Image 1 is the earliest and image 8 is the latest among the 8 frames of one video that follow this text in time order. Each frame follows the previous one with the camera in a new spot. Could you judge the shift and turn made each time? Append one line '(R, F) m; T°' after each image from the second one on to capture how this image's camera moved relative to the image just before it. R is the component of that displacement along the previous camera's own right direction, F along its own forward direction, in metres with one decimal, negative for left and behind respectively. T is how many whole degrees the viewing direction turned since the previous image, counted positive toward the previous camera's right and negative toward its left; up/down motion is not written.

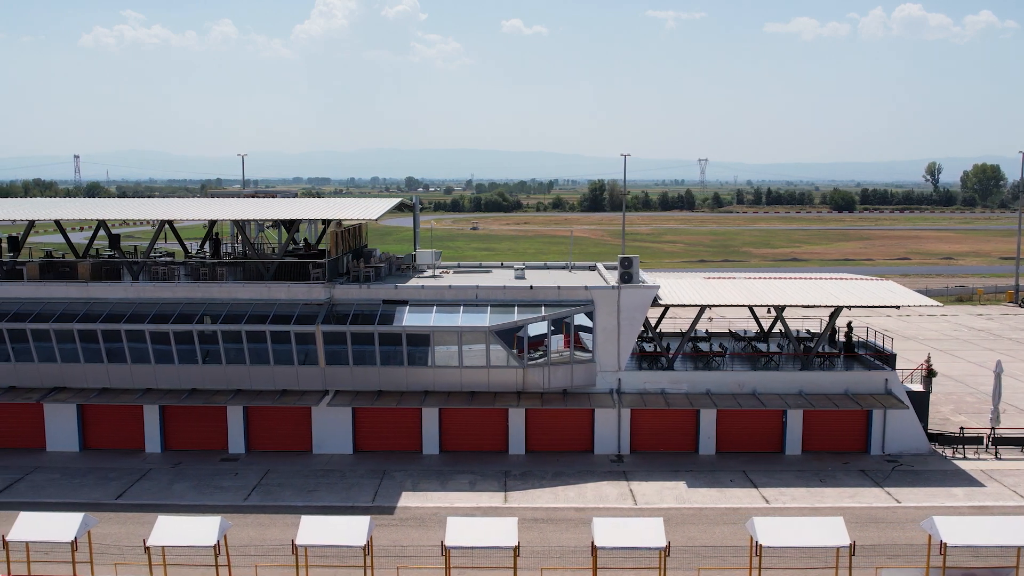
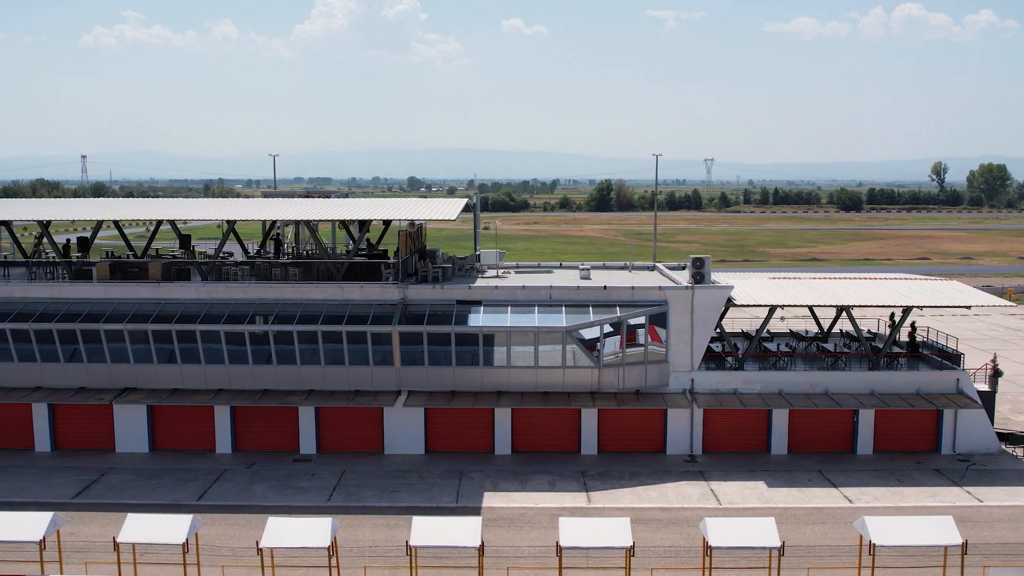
(-2.6, 0.0) m; 0°
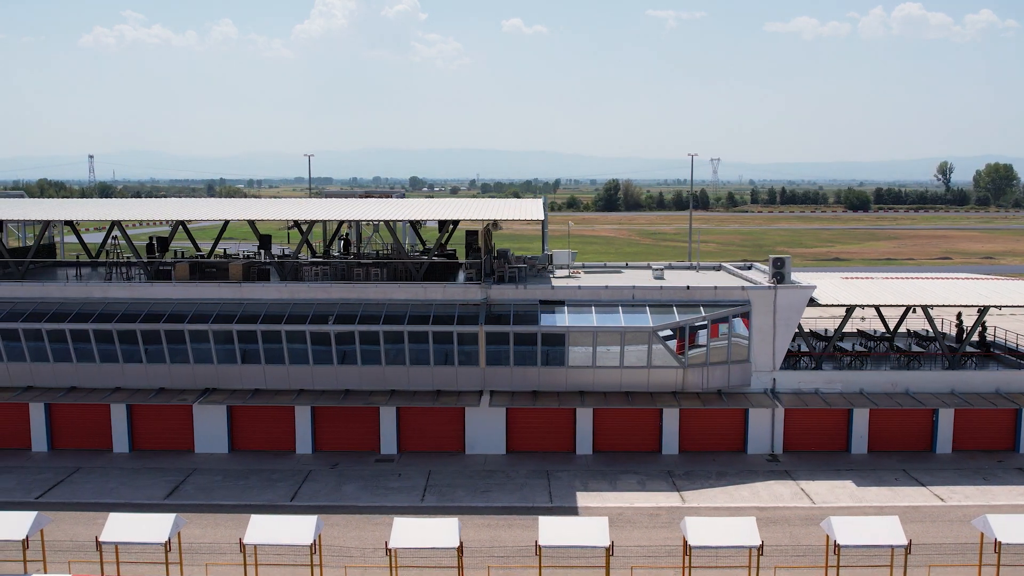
(-2.9, 0.0) m; 0°
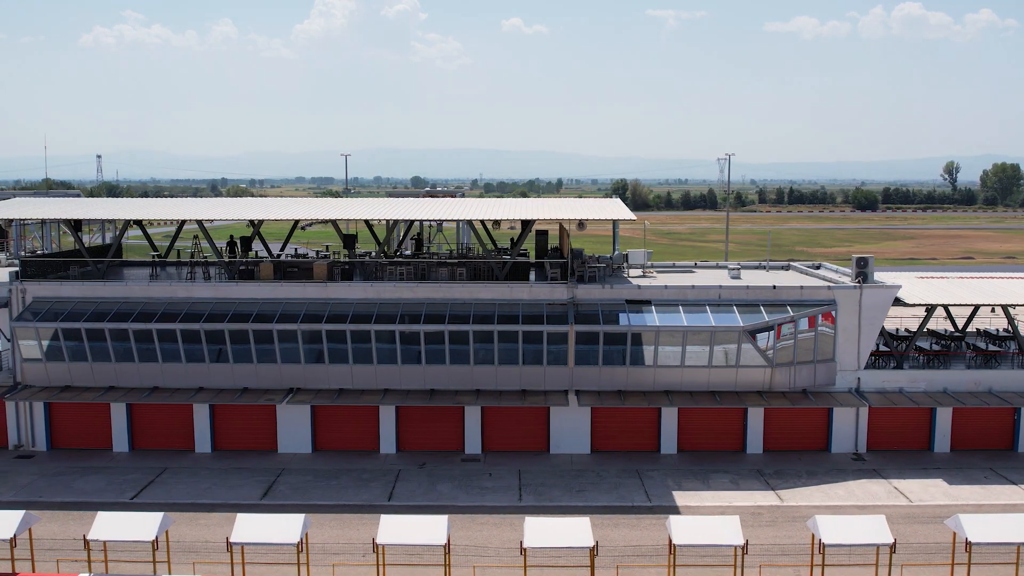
(-3.0, 0.0) m; 0°
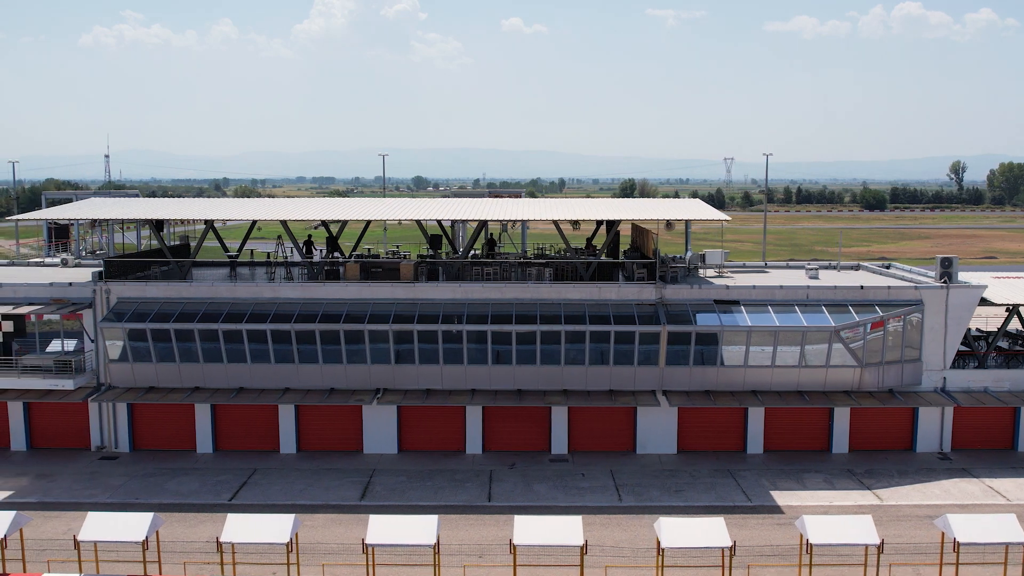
(-3.1, 0.0) m; 0°
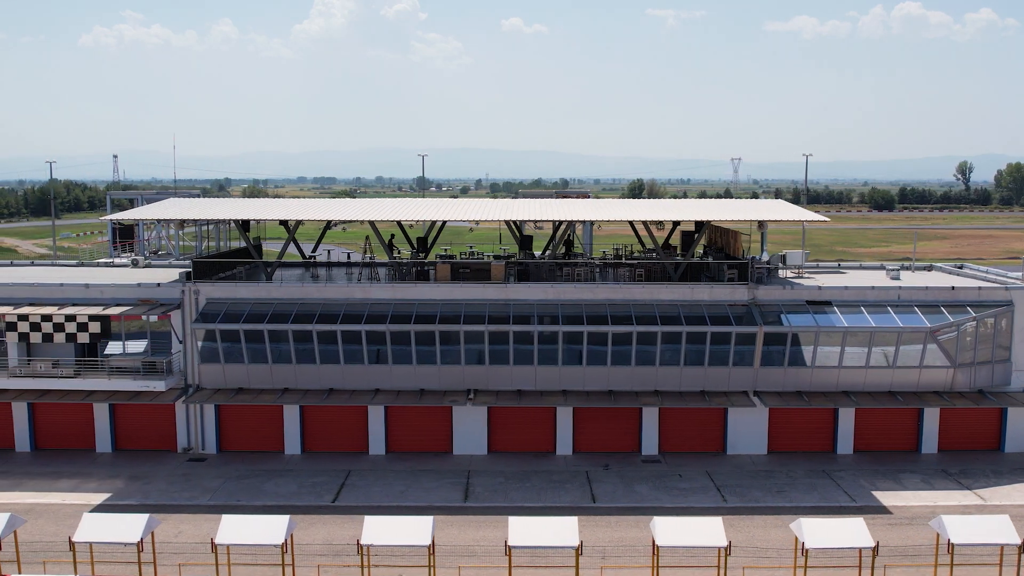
(-3.3, 0.0) m; 0°
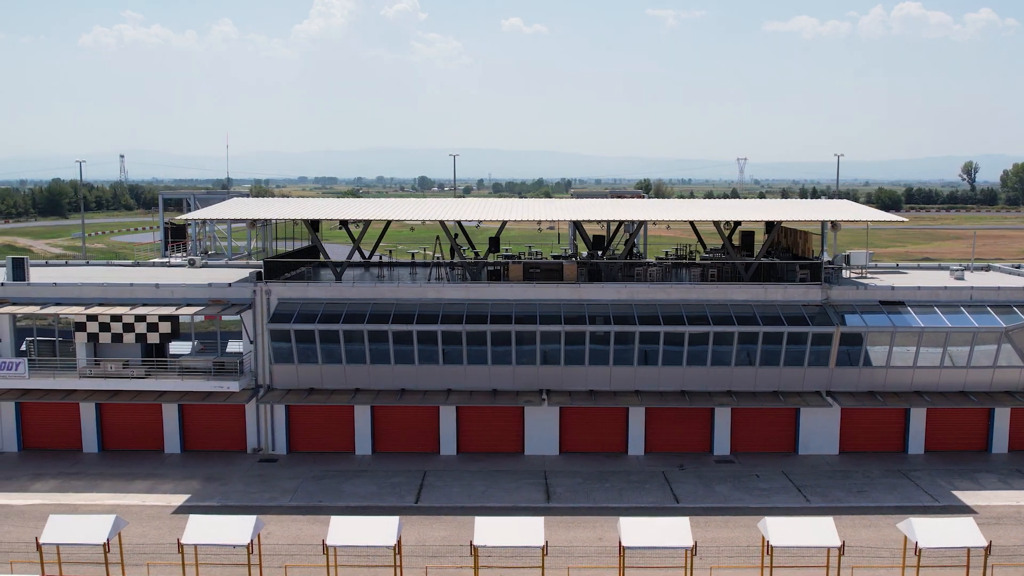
(-2.6, 0.0) m; 0°
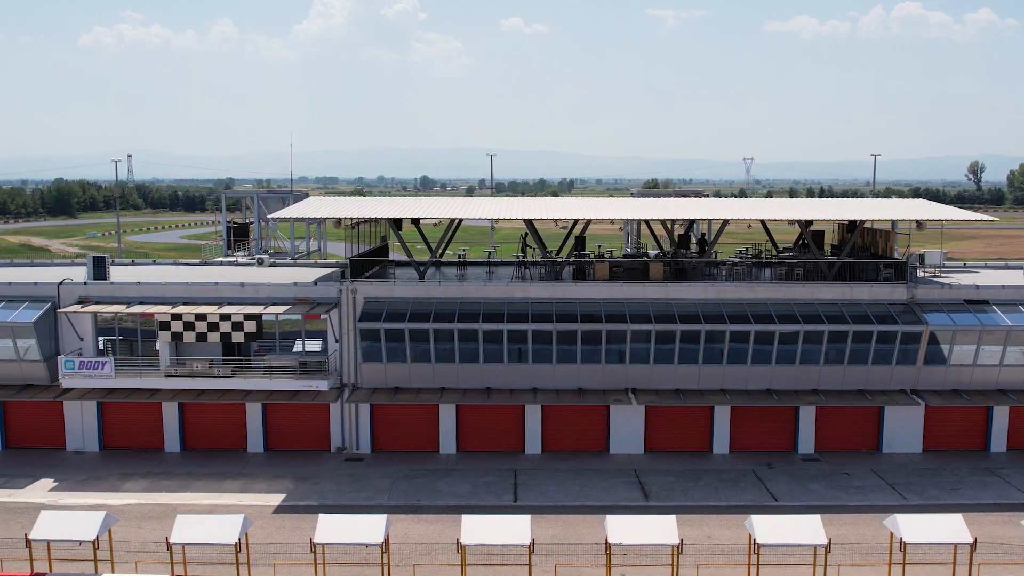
(-3.1, -0.1) m; 0°
